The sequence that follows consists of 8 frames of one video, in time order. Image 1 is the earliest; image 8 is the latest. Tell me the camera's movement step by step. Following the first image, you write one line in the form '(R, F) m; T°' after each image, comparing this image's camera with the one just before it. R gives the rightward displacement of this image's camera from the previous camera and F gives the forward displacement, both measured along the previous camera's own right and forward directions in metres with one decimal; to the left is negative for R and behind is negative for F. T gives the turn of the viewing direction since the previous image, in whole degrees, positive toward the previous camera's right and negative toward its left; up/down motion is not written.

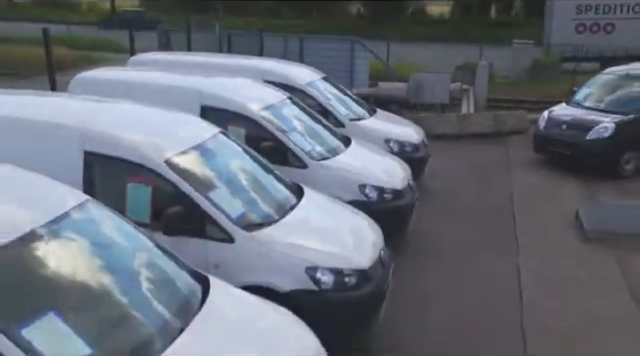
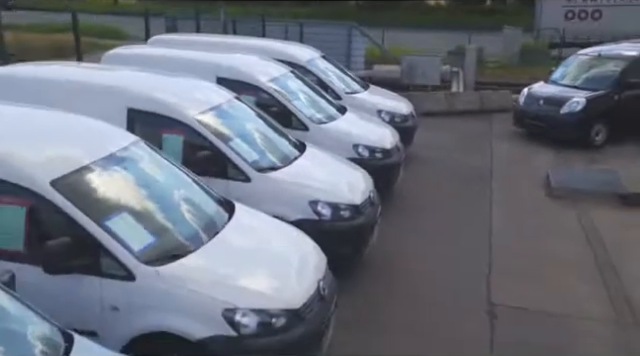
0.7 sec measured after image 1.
(0.0, -1.1) m; 0°
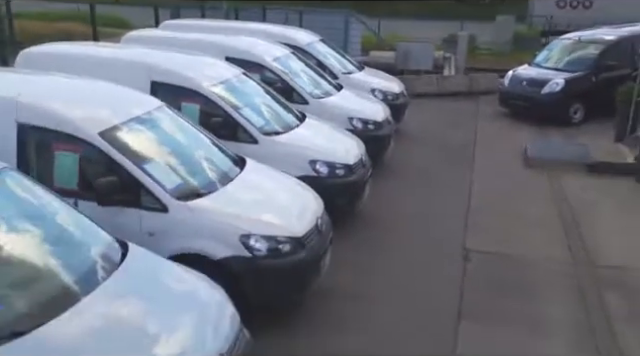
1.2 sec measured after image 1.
(0.0, -0.9) m; 0°
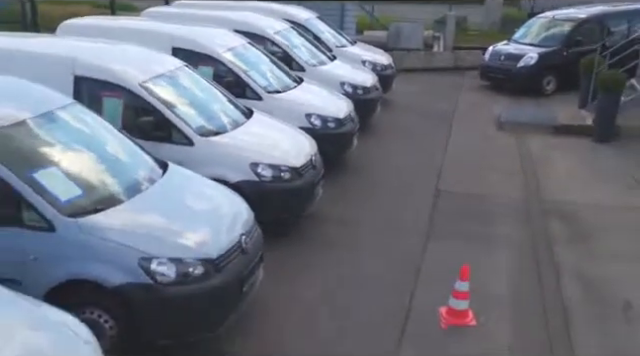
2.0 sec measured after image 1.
(0.0, -1.3) m; 0°
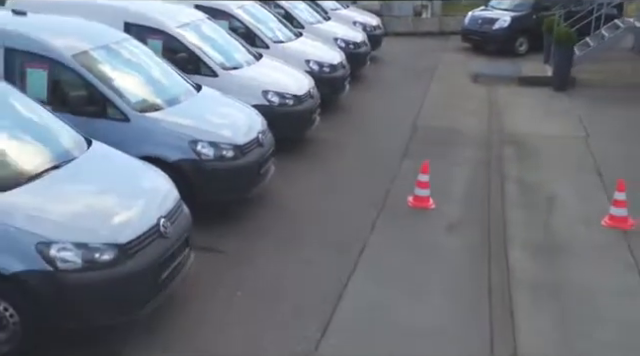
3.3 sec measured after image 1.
(0.0, -1.7) m; 0°
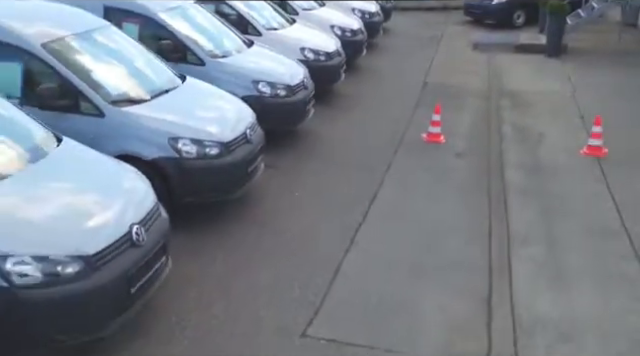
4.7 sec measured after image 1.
(-0.4, -1.5) m; 0°
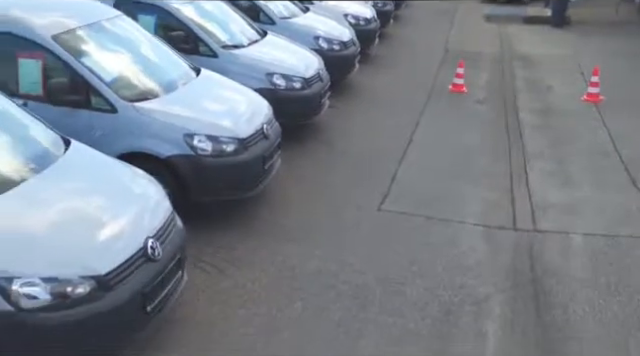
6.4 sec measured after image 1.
(-0.6, -1.7) m; 0°
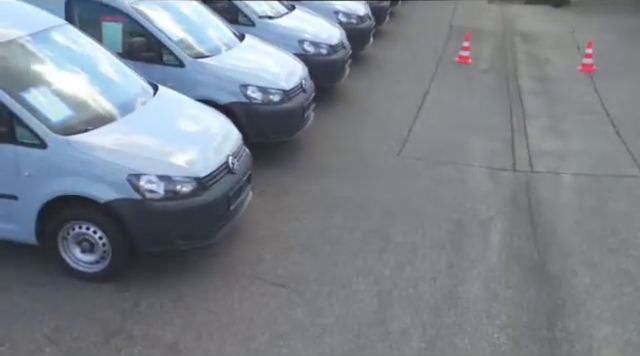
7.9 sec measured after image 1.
(-0.3, -1.0) m; 0°
